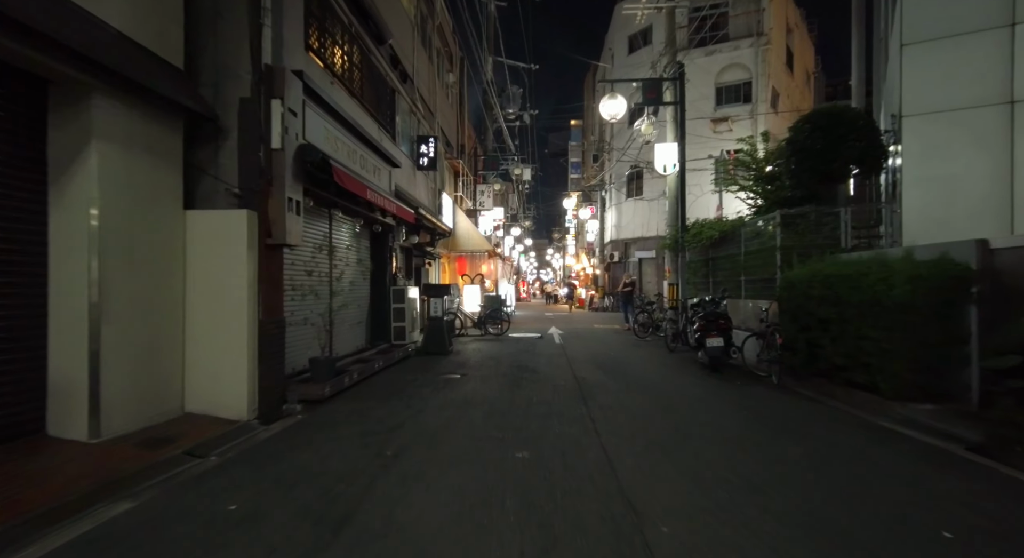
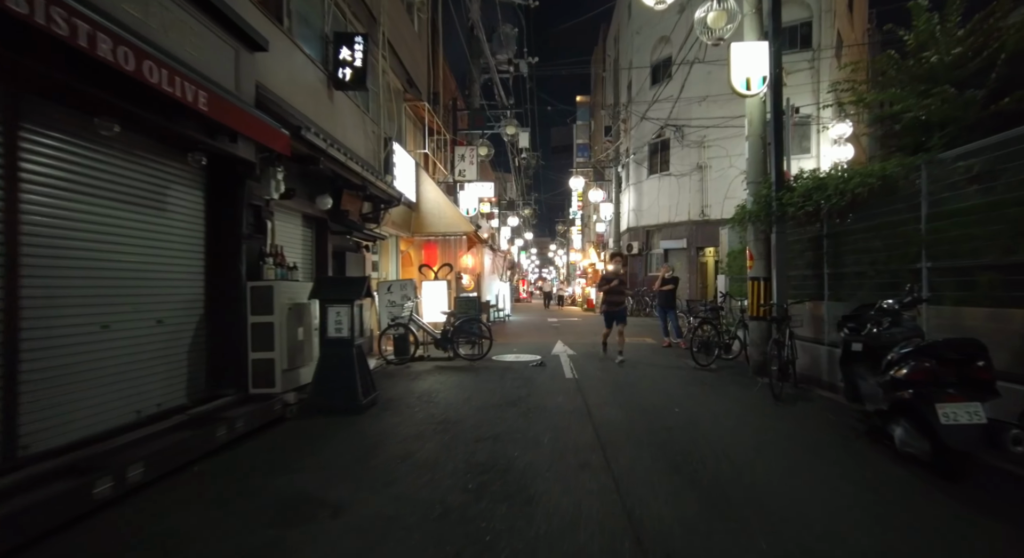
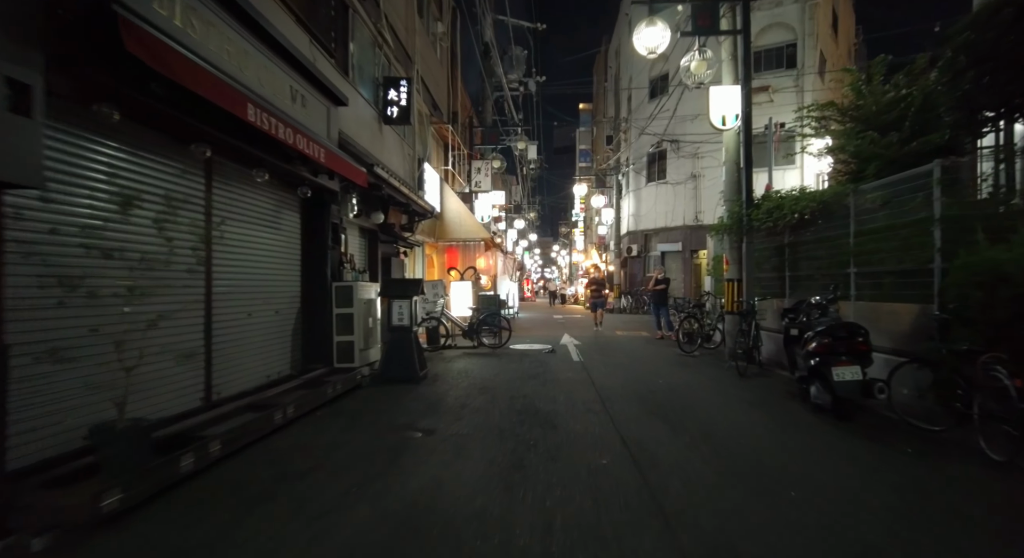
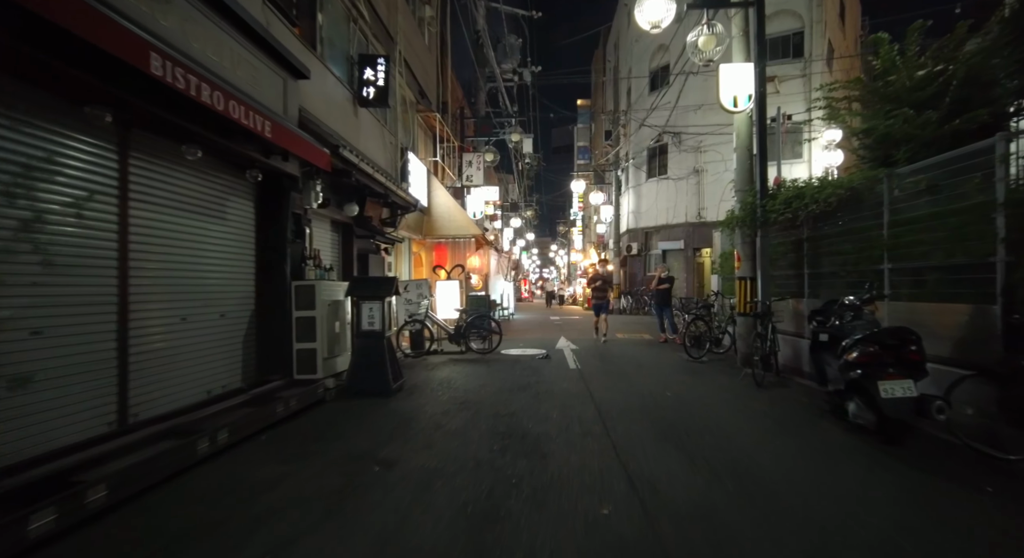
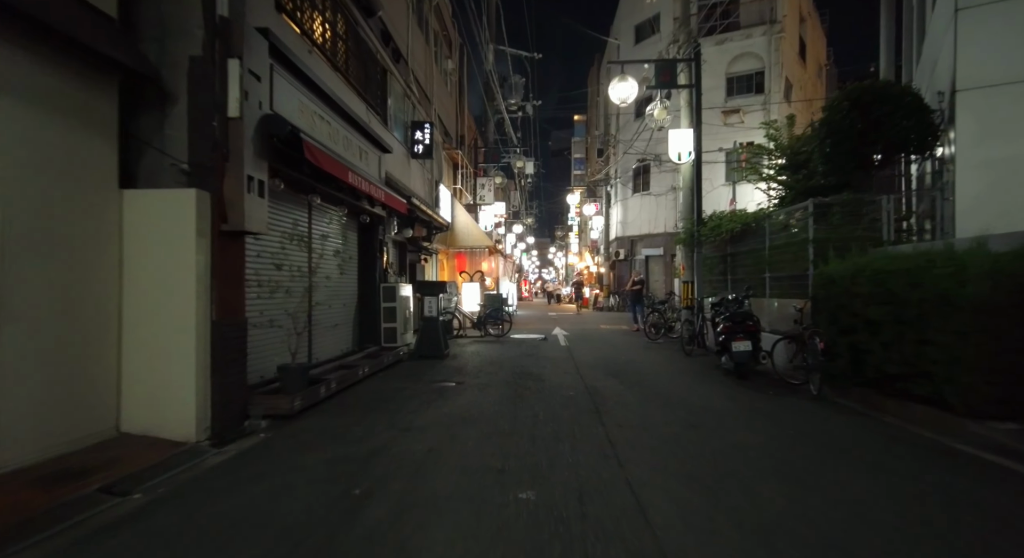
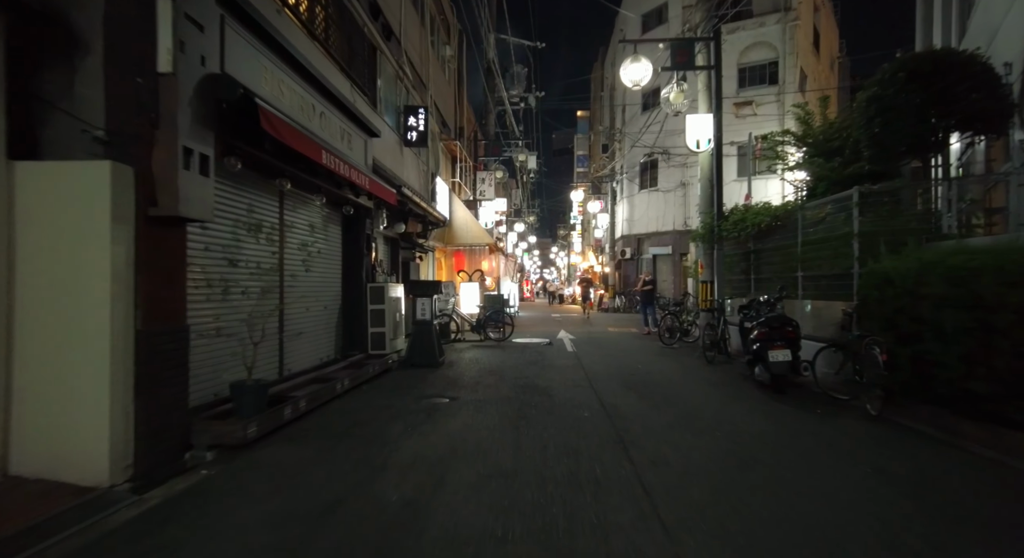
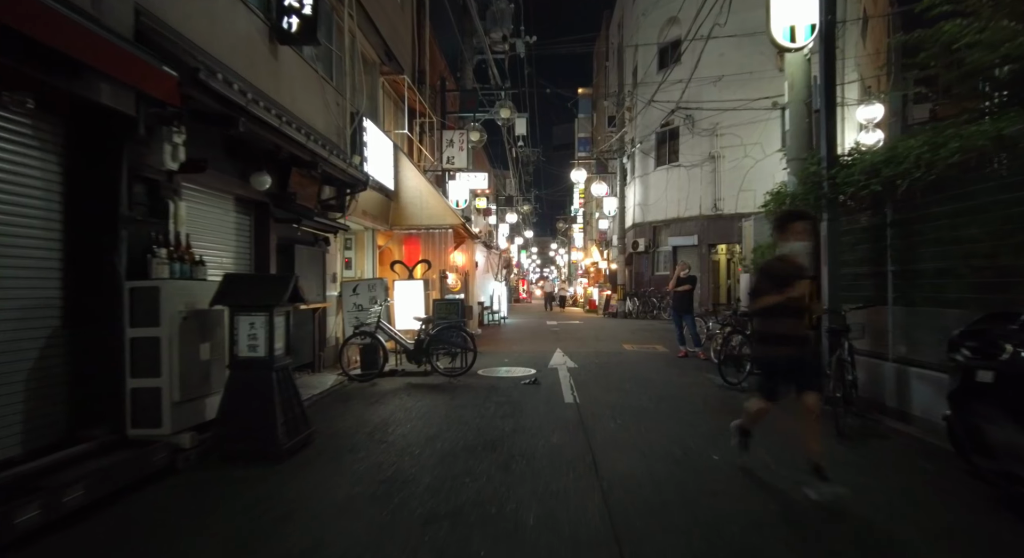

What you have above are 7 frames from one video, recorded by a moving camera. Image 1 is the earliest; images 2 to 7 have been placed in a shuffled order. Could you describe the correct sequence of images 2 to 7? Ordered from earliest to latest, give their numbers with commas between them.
5, 6, 3, 4, 2, 7
